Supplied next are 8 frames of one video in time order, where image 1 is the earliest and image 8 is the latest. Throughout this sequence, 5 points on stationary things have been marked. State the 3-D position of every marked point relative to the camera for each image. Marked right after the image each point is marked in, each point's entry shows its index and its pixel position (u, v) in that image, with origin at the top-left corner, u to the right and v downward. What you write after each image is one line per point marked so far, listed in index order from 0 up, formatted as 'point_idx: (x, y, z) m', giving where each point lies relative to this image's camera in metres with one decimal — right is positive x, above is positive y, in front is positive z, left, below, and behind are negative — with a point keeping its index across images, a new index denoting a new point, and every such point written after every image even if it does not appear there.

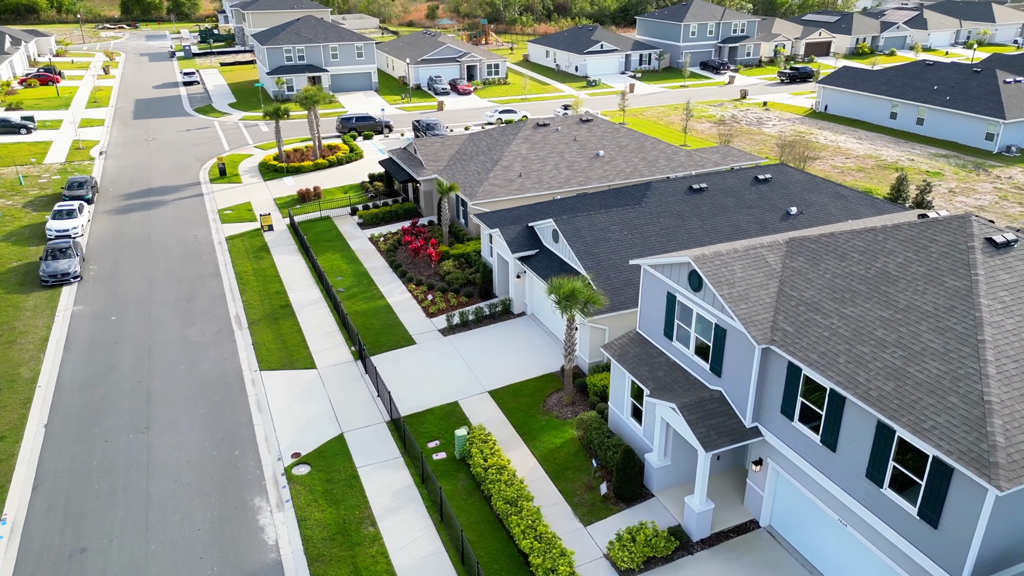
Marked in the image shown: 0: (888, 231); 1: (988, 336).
0: (+7.9, +1.2, +15.9) m
1: (+8.1, -0.8, +12.7) m
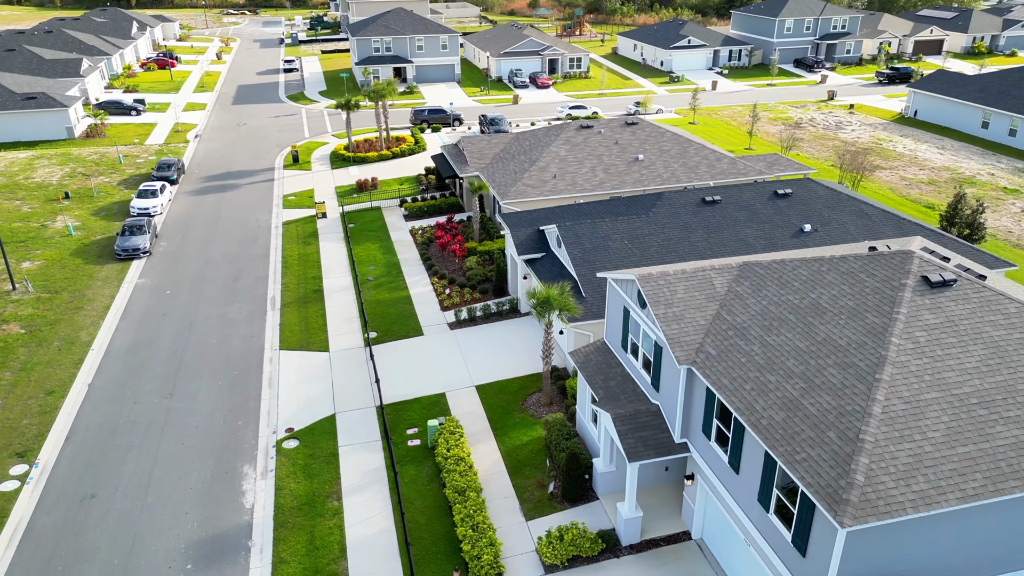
0: (+6.9, +0.6, +16.0) m
1: (+6.4, -1.5, +12.9) m
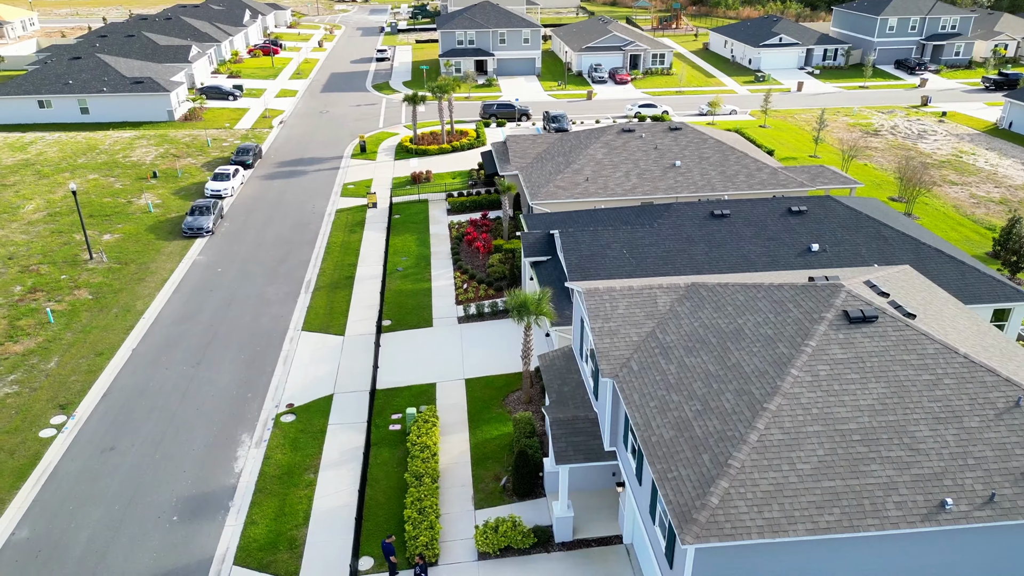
0: (+5.6, 0.0, +16.3) m
1: (+4.6, -2.1, +13.4) m
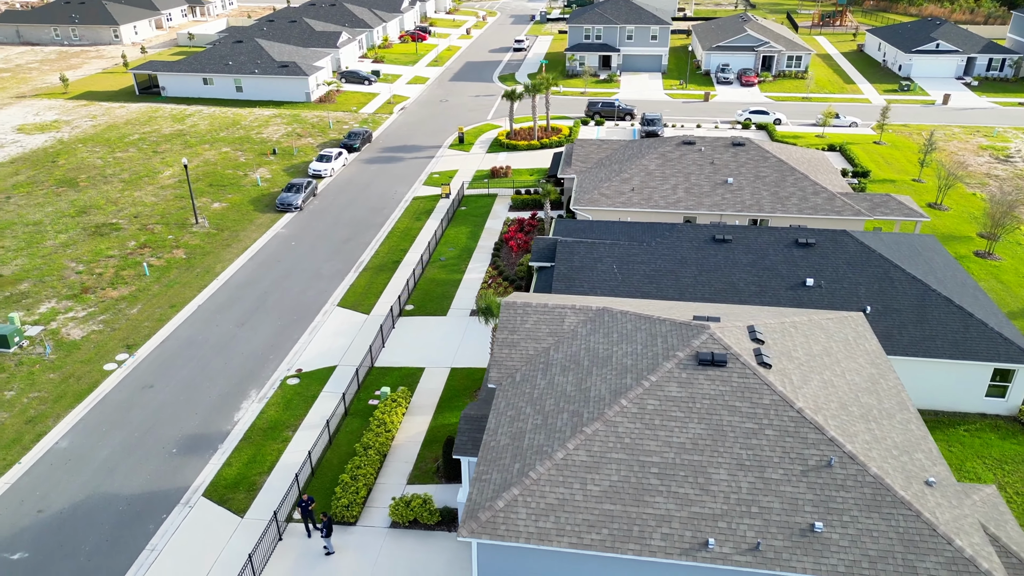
0: (+3.3, -0.8, +17.3) m
1: (+1.5, -2.8, +14.7) m
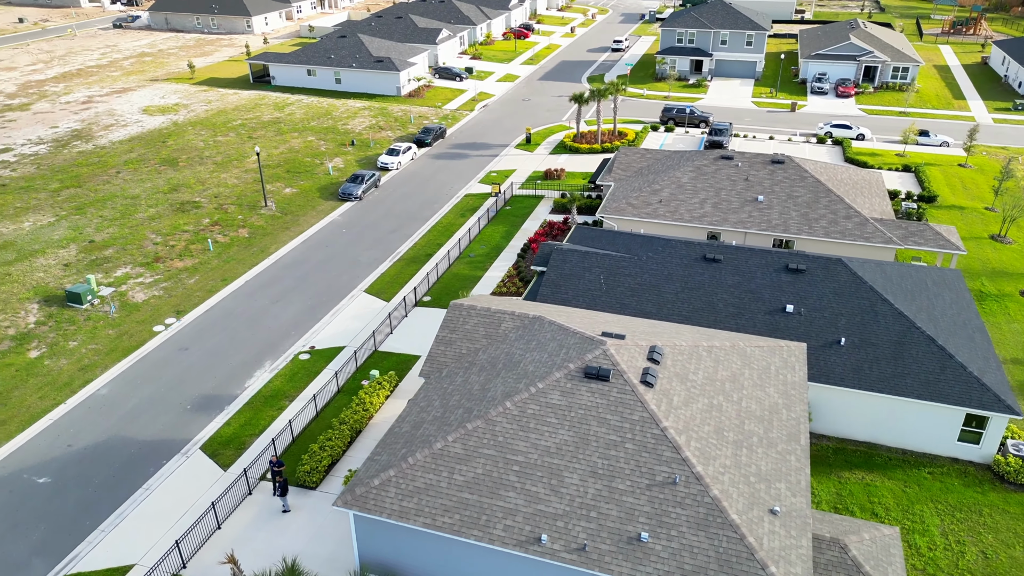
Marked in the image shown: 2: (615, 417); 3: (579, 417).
0: (+1.4, -1.1, +18.5) m
1: (-0.9, -3.0, +16.3) m
2: (+2.2, -2.7, +16.0) m
3: (+1.4, -2.8, +16.1) m
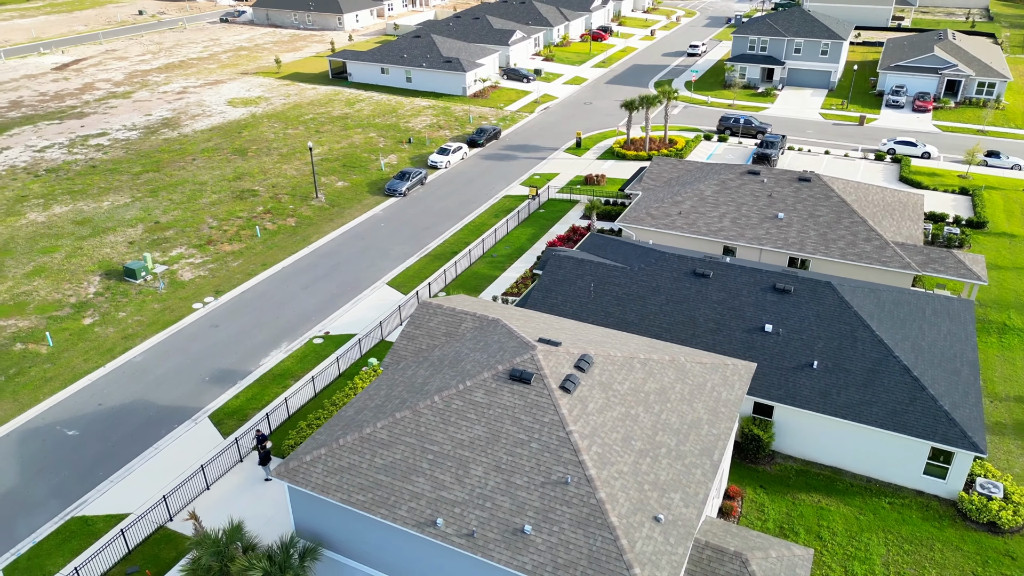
0: (0.0, -1.3, +19.8) m
1: (-2.7, -3.0, +17.9) m
2: (+0.4, -3.0, +17.2) m
3: (-0.4, -3.0, +17.4) m
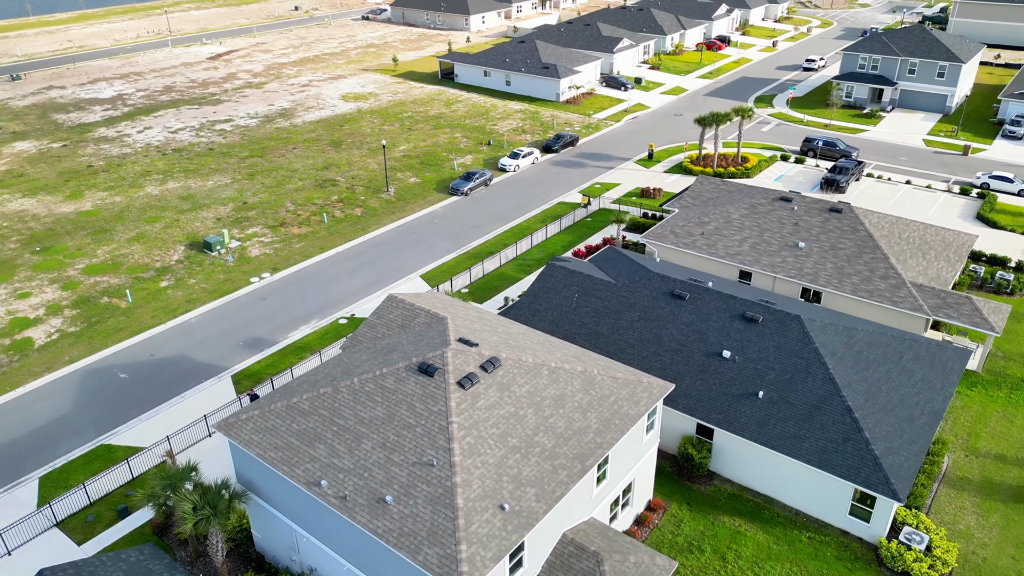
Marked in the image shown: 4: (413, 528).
0: (-2.1, -1.4, +22.2) m
1: (-5.3, -2.8, +20.8) m
2: (-2.4, -3.1, +19.5) m
3: (-3.1, -3.0, +19.9) m
4: (-2.3, -5.5, +17.2) m
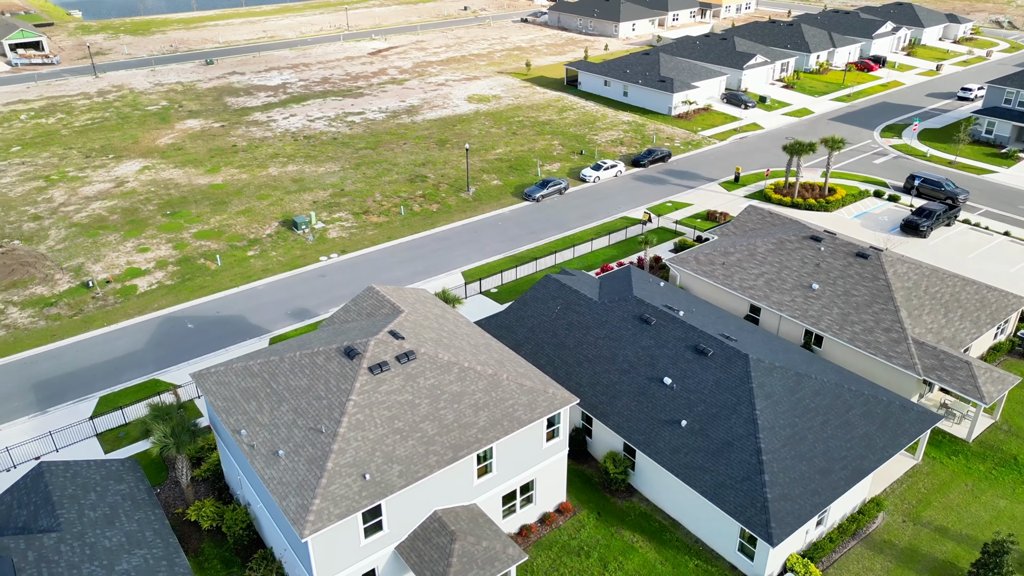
0: (-4.4, -1.3, +25.6) m
1: (-7.9, -2.3, +25.0) m
2: (-5.4, -2.9, +23.1) m
3: (-6.0, -2.7, +23.6) m
4: (-6.2, -5.3, +20.8) m
